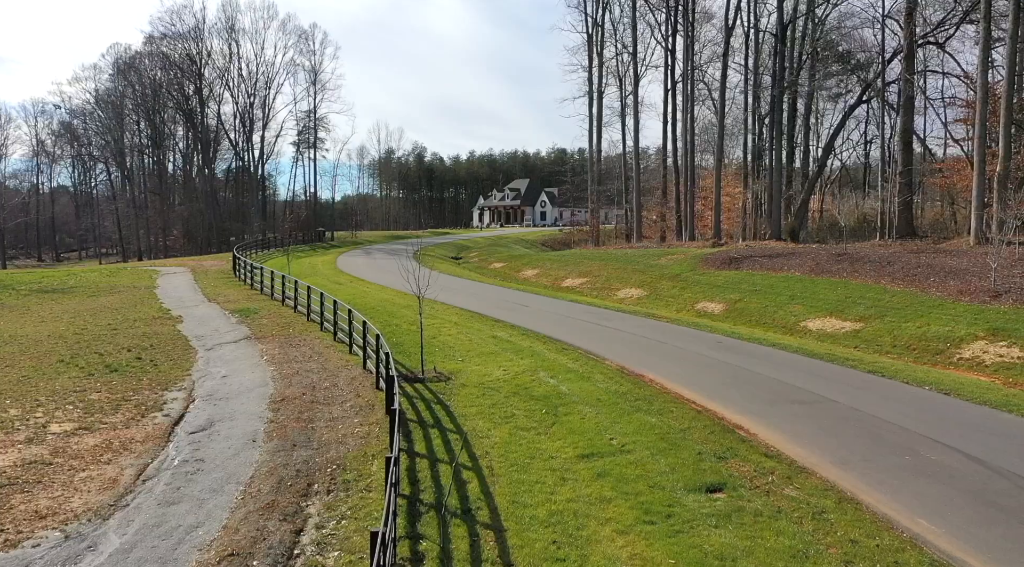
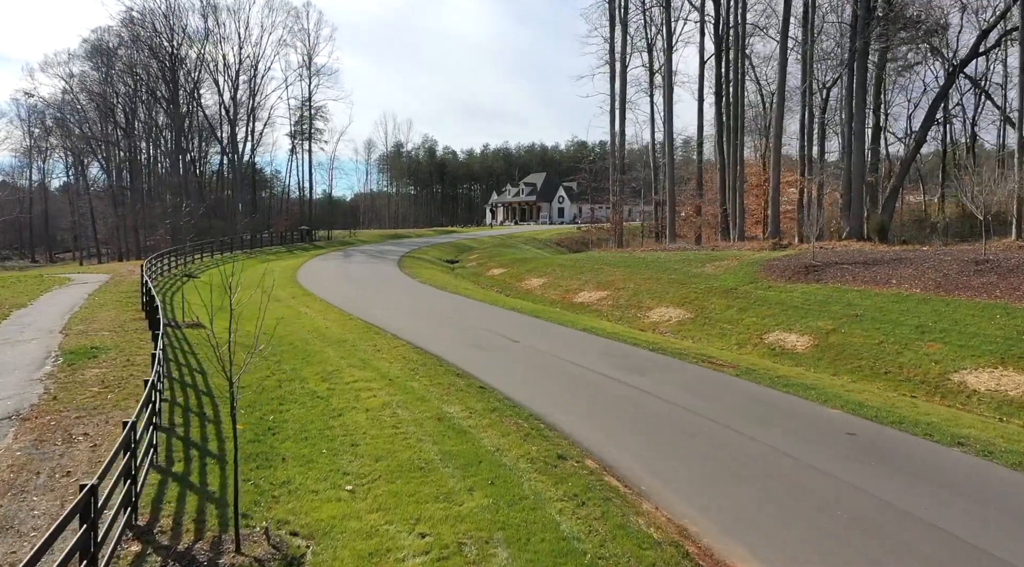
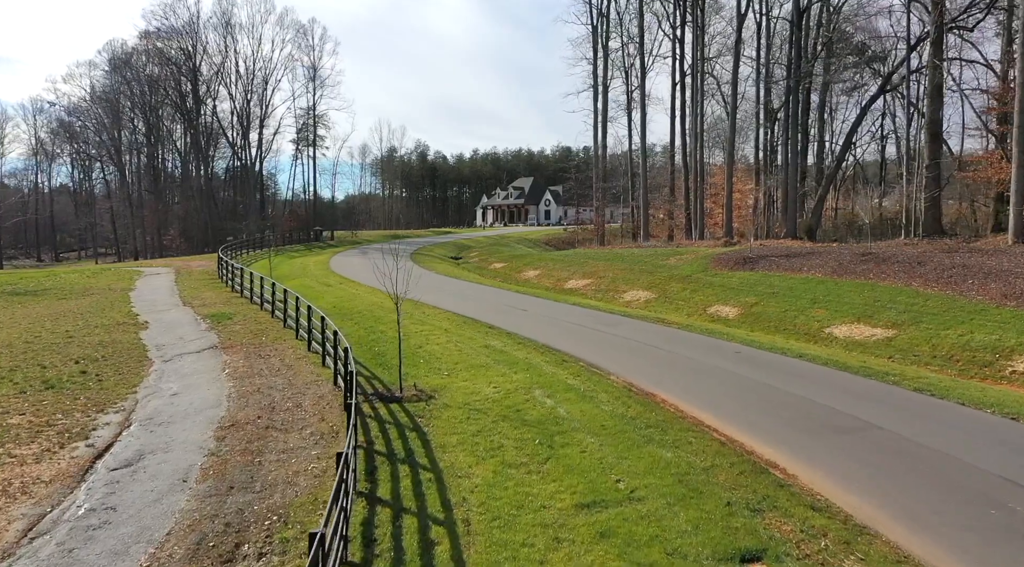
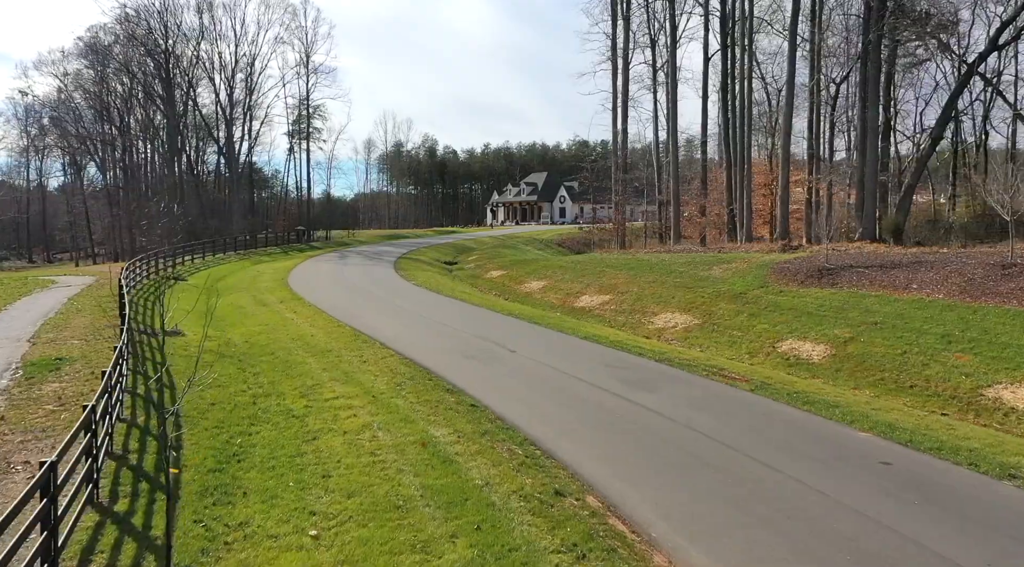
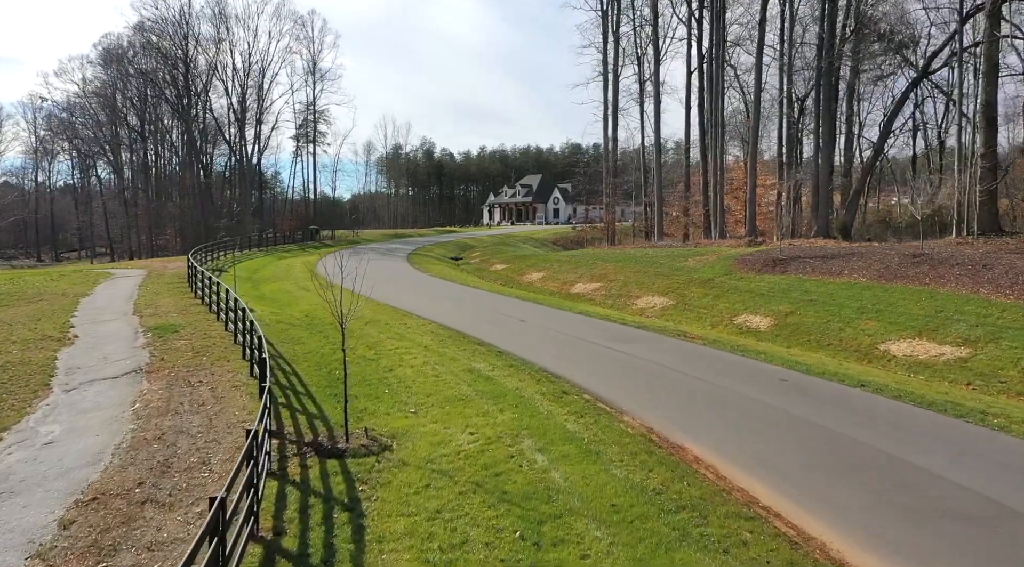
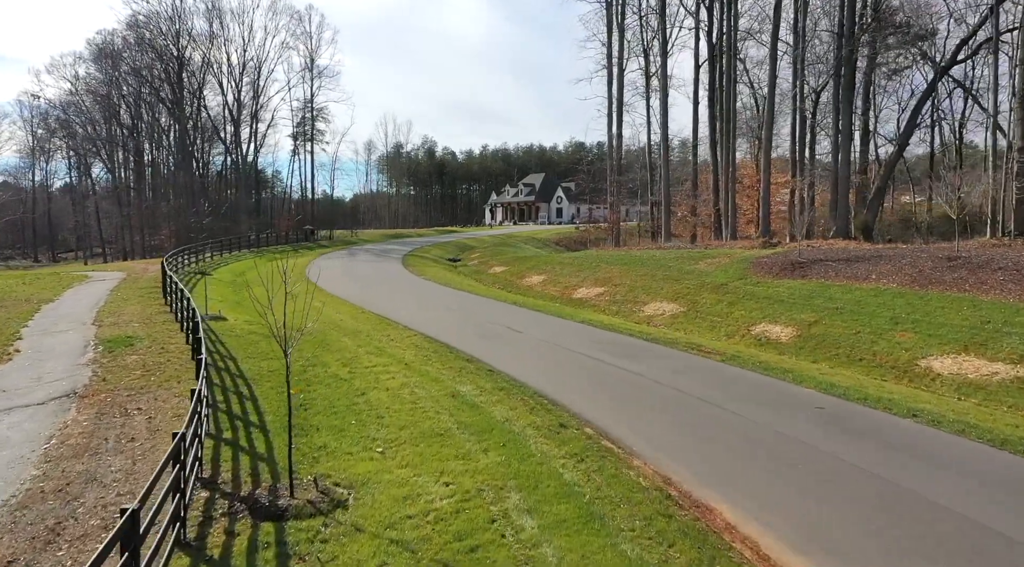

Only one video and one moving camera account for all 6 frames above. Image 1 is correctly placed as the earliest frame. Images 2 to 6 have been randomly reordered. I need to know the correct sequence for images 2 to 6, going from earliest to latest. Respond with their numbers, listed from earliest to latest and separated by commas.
3, 5, 6, 2, 4
